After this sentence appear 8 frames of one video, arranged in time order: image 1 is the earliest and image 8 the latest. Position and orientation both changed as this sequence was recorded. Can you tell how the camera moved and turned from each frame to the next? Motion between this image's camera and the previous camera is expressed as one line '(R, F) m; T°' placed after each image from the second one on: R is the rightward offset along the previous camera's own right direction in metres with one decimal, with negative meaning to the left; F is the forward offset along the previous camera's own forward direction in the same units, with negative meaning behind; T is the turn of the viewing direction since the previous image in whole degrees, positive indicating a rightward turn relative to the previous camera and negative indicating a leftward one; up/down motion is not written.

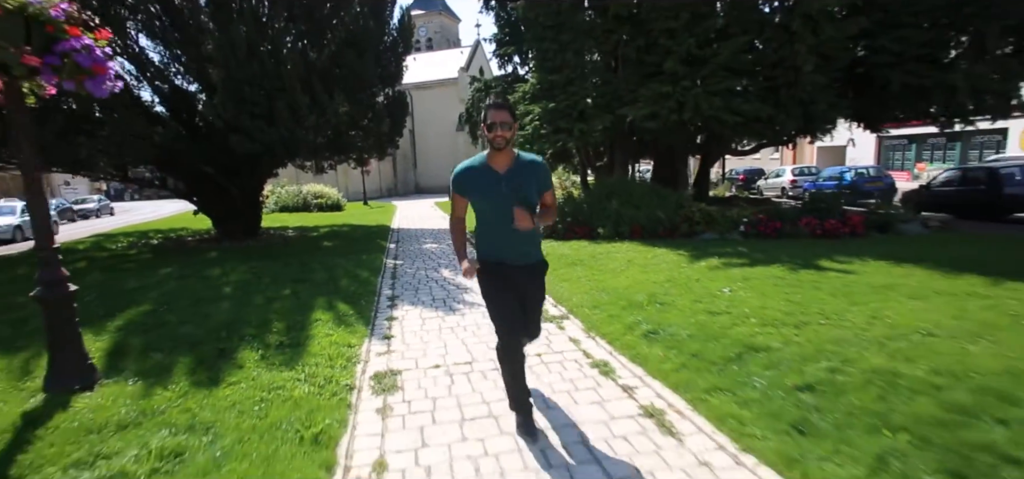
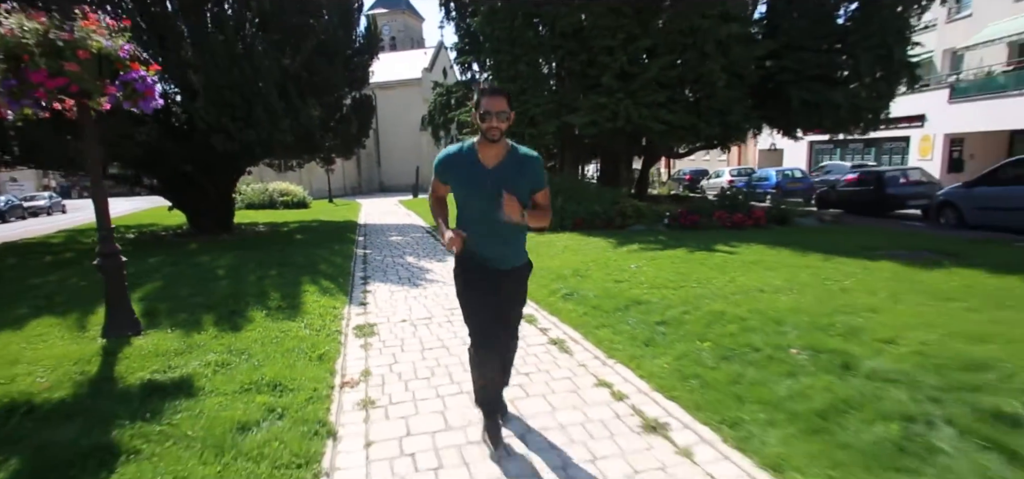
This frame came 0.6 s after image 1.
(+0.2, -1.6) m; +4°
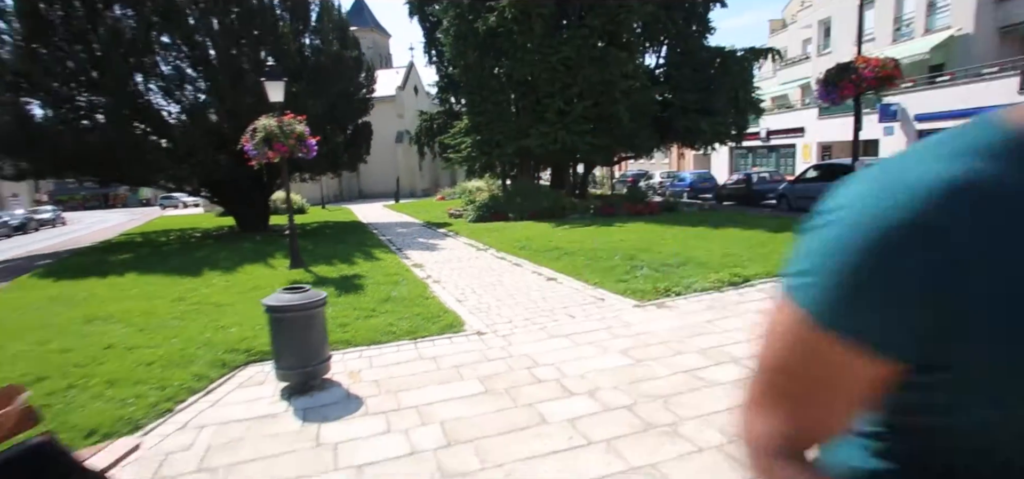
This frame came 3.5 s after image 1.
(-0.3, -5.7) m; +4°
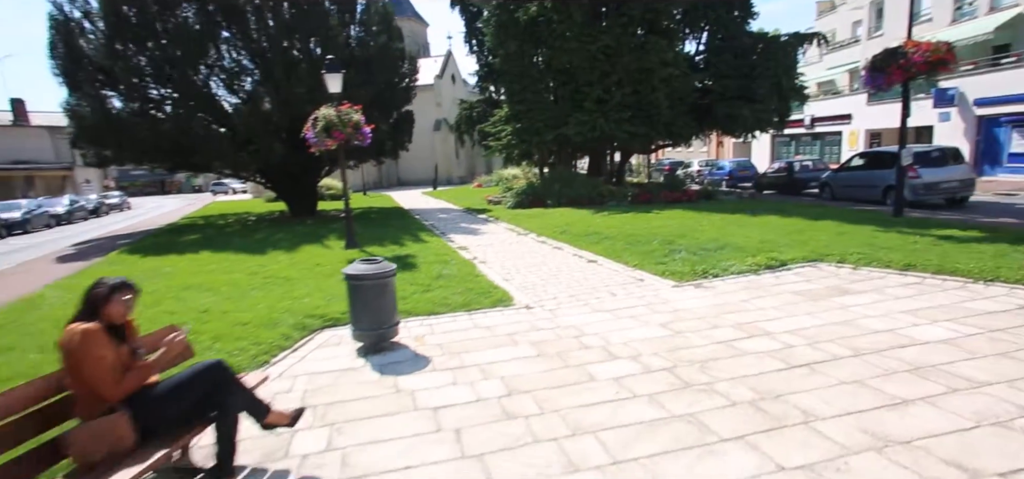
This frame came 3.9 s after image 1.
(-0.2, -0.5) m; -4°
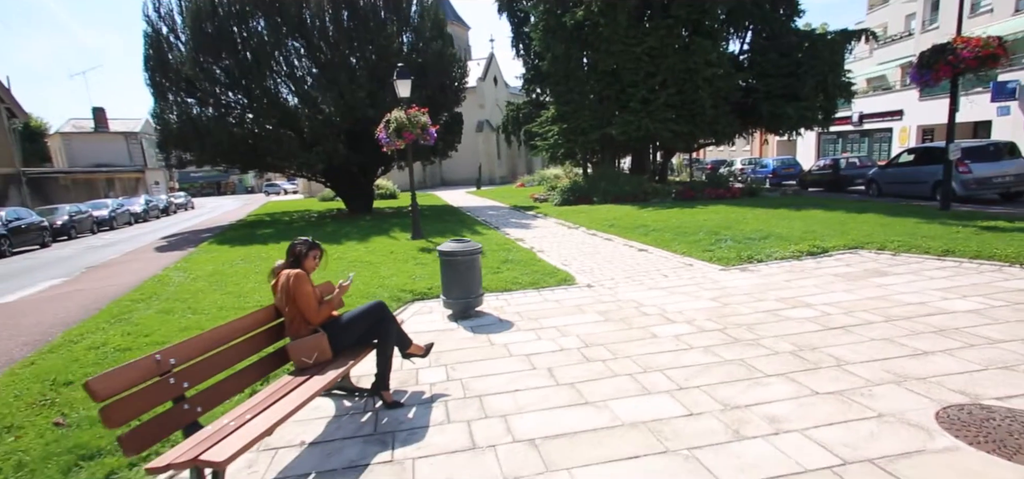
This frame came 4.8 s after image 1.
(-0.4, -0.9) m; -4°
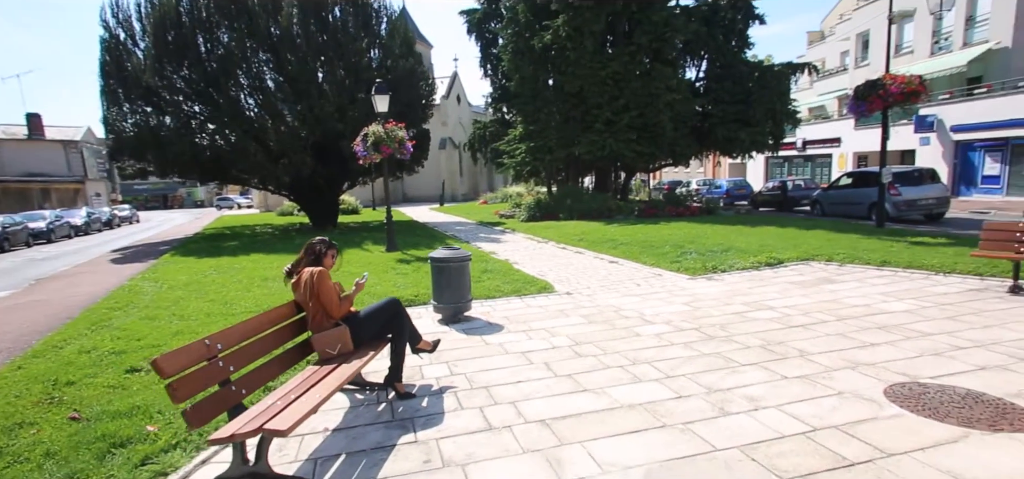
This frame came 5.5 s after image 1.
(-0.4, -0.4) m; +5°
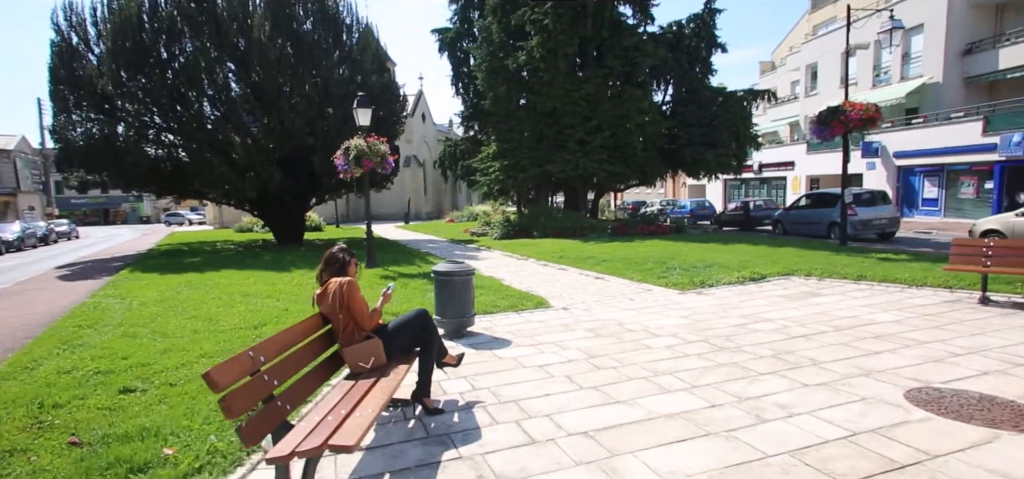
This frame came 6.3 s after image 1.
(-0.6, +0.1) m; +4°
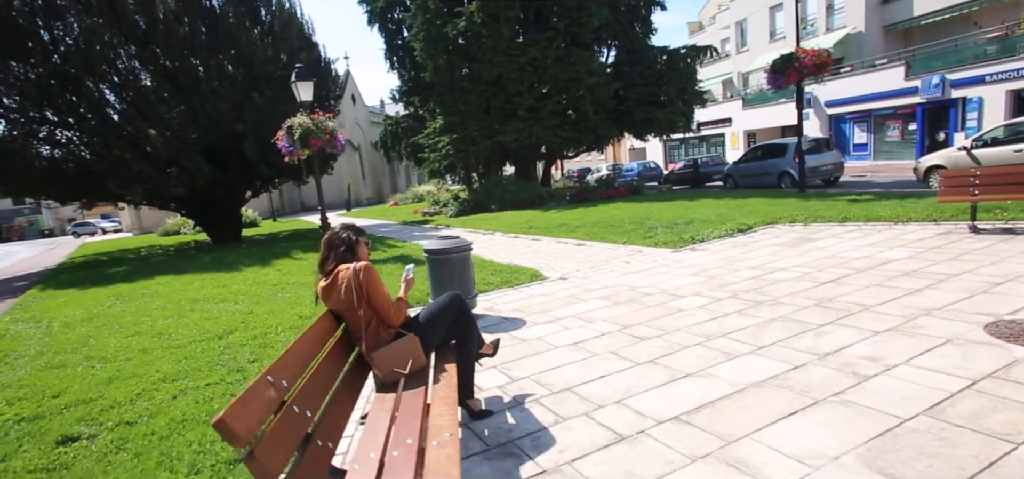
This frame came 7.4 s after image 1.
(-0.7, +0.8) m; +6°
